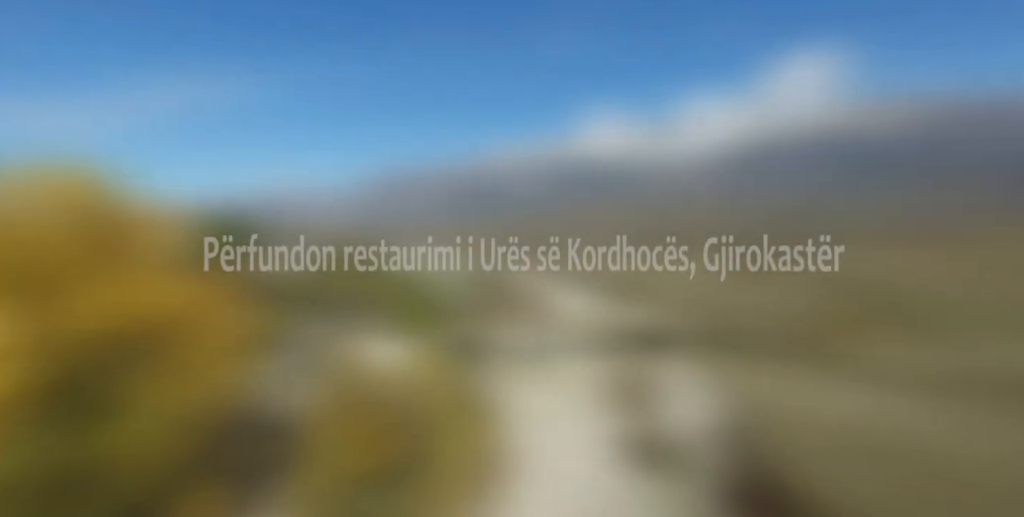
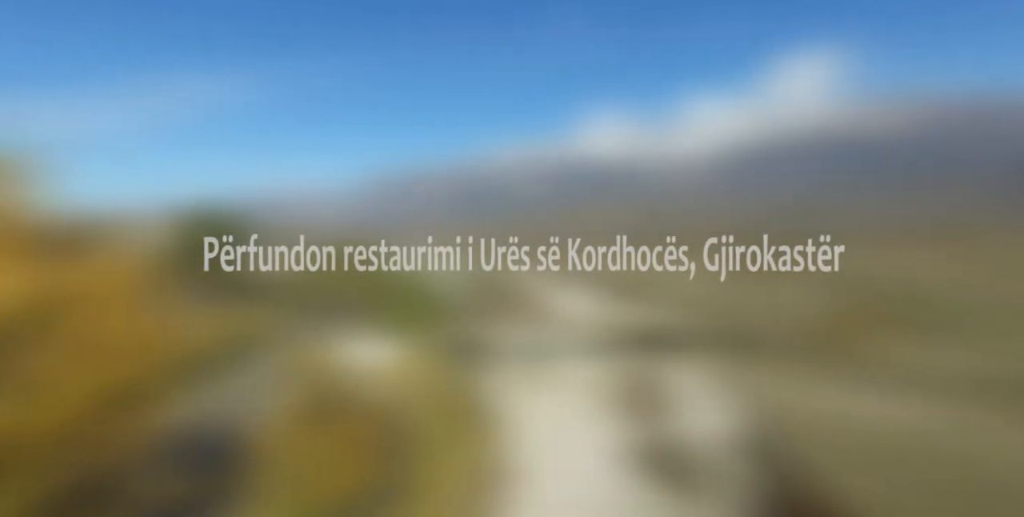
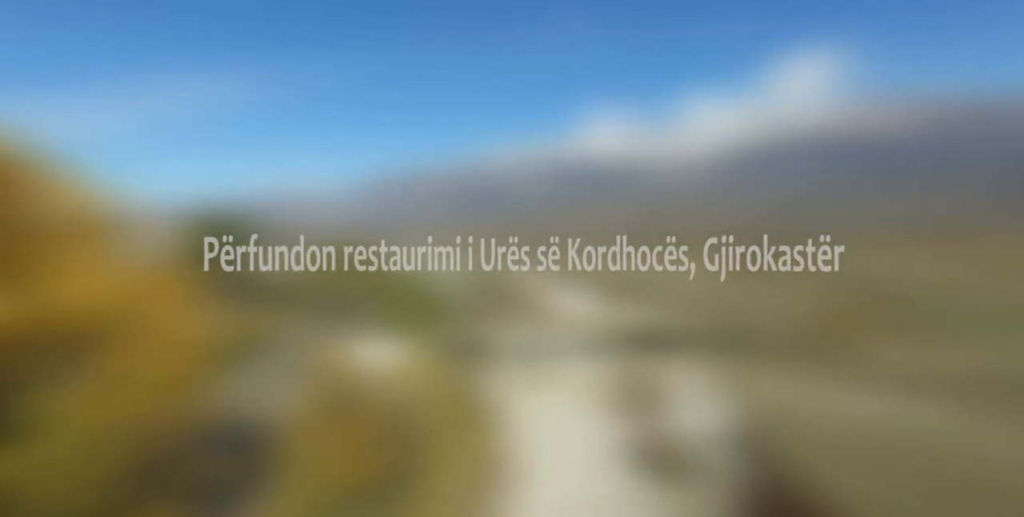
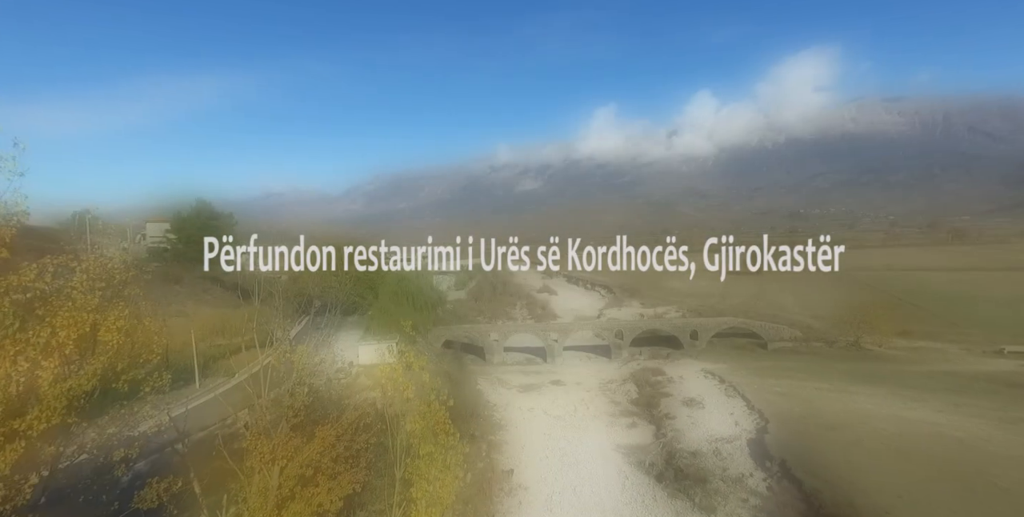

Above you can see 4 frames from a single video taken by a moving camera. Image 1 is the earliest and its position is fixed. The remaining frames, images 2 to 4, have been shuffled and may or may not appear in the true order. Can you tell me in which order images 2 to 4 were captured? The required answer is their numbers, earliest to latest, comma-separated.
3, 2, 4
